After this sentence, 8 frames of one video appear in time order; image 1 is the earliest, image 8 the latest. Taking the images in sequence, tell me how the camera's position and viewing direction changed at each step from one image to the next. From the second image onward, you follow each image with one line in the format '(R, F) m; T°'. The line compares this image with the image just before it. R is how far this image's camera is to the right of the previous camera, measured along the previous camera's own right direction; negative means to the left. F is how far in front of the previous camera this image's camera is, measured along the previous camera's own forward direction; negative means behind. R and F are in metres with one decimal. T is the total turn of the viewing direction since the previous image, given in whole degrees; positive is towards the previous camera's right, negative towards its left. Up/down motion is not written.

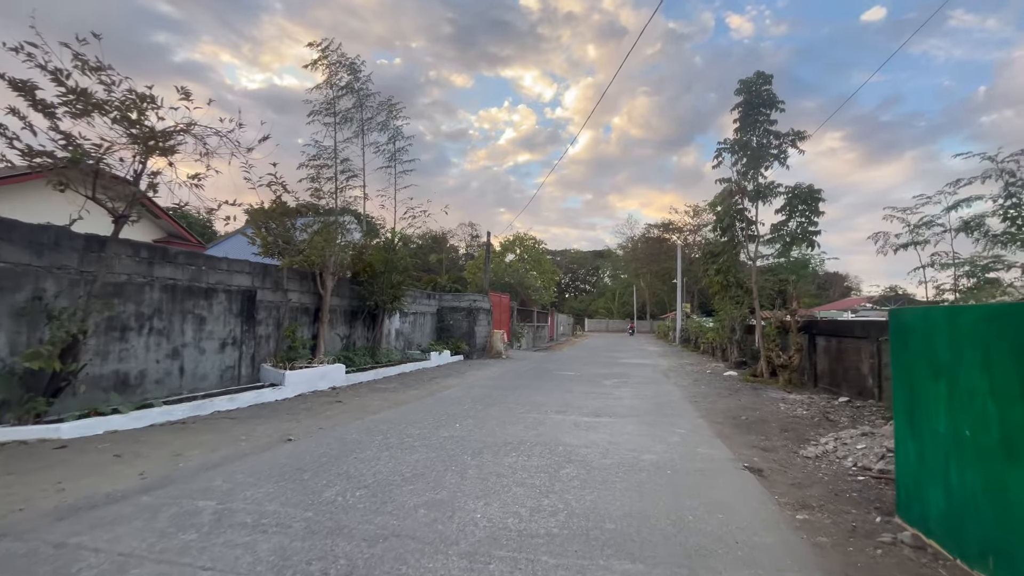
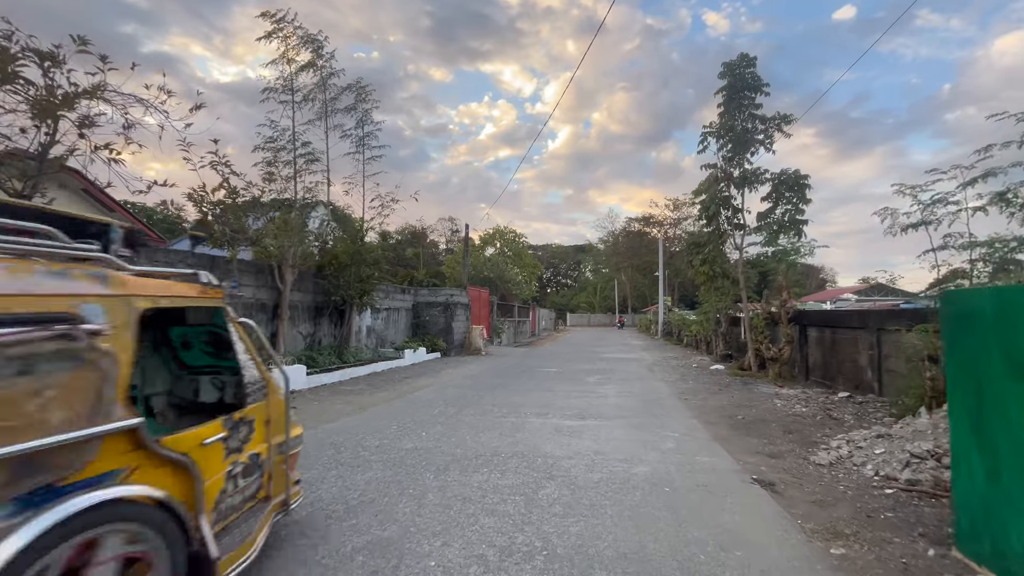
(+0.2, +1.0) m; +2°
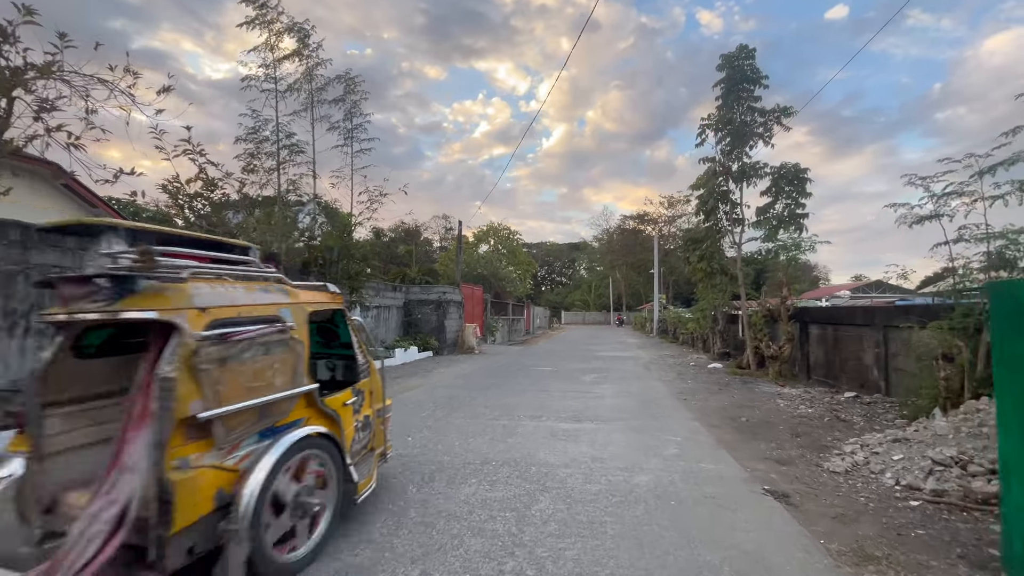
(0.0, +0.5) m; +1°
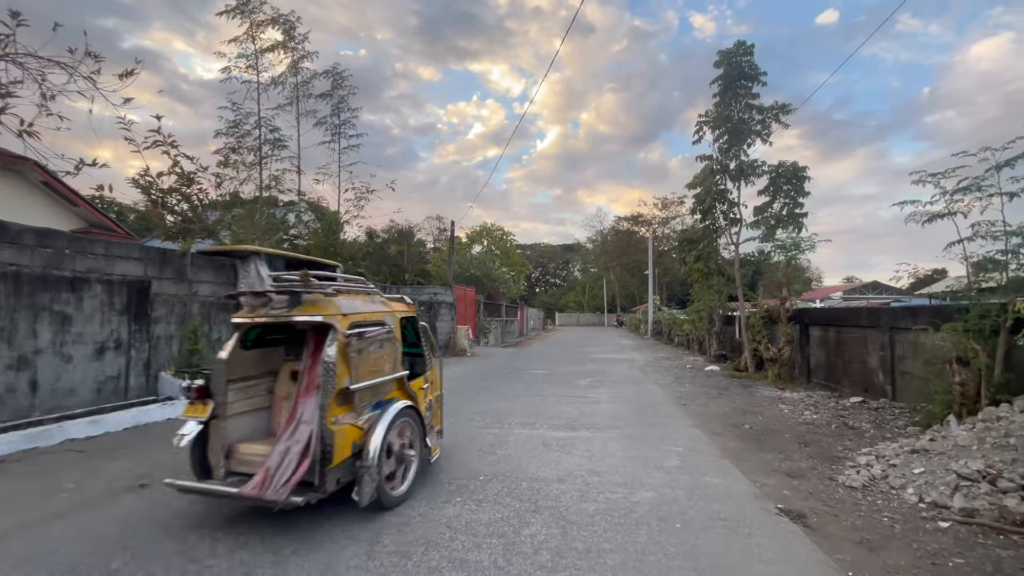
(+0.1, +0.5) m; +1°
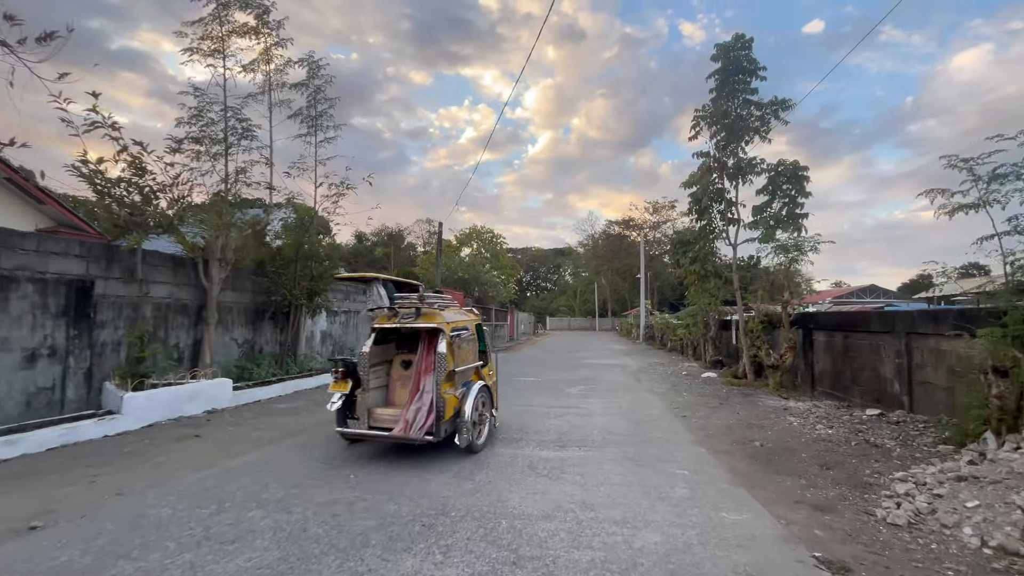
(+0.1, +0.9) m; +1°
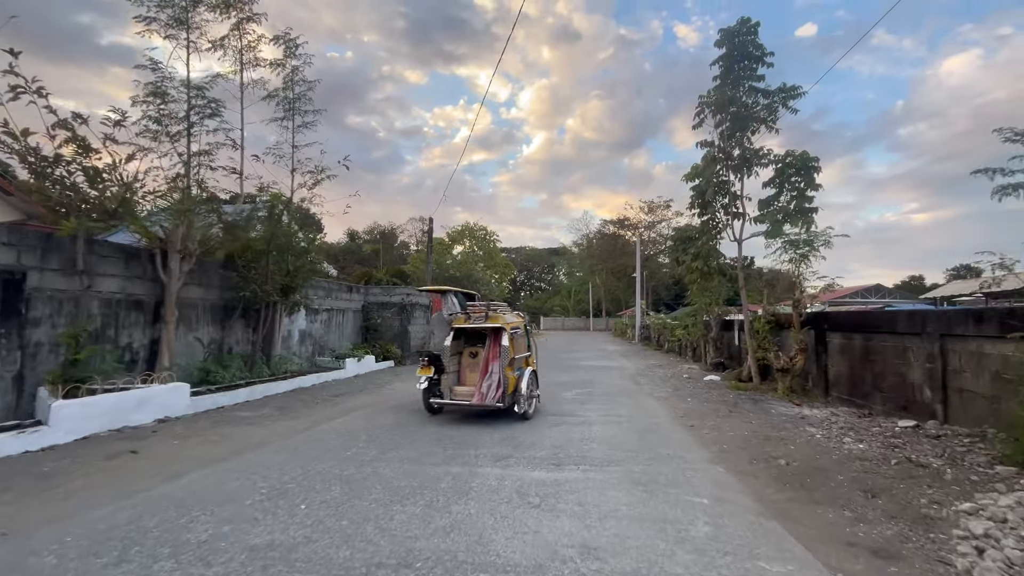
(+0.1, +1.0) m; +1°
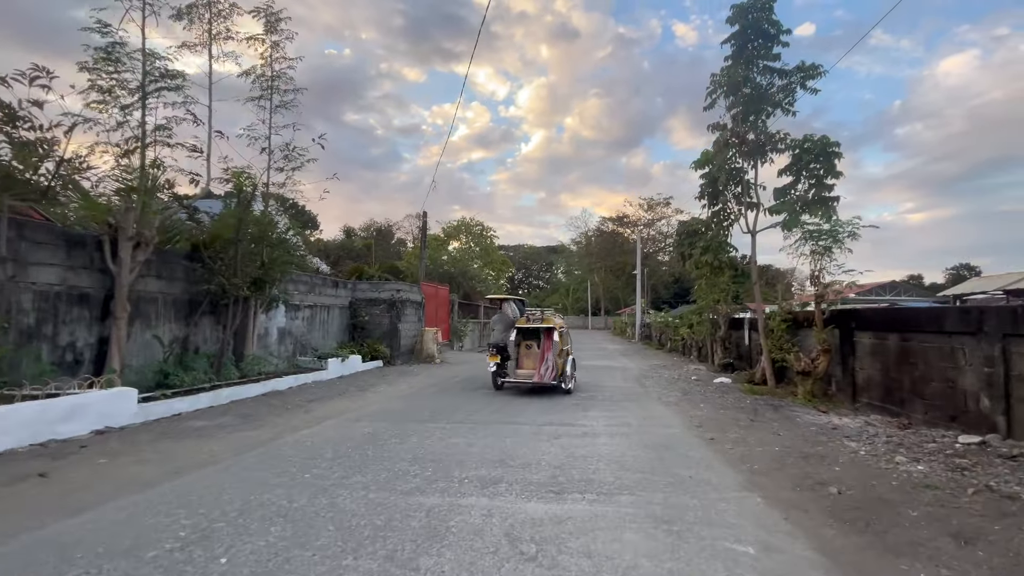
(+0.1, +1.2) m; 0°
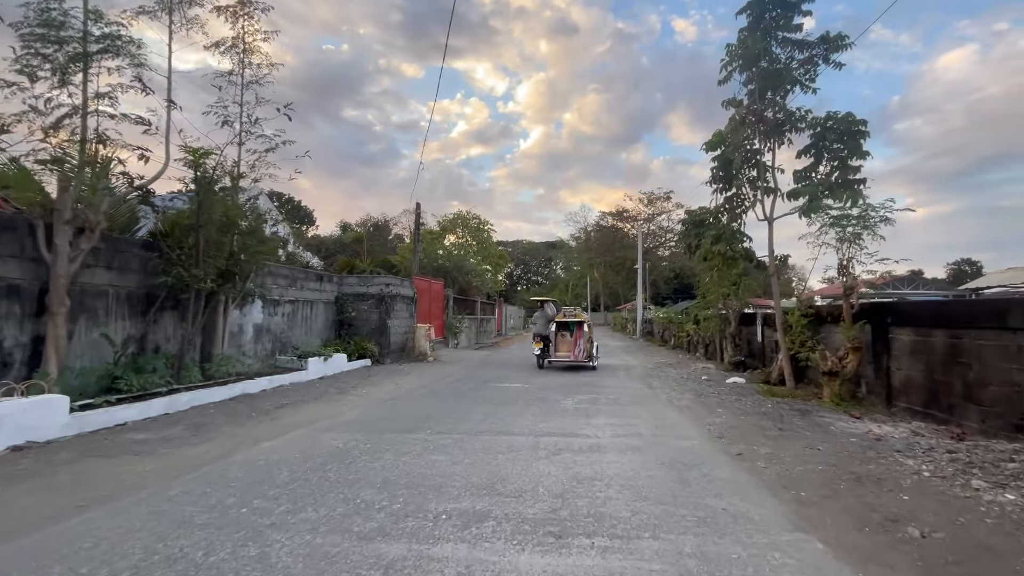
(+0.1, +1.2) m; 0°
